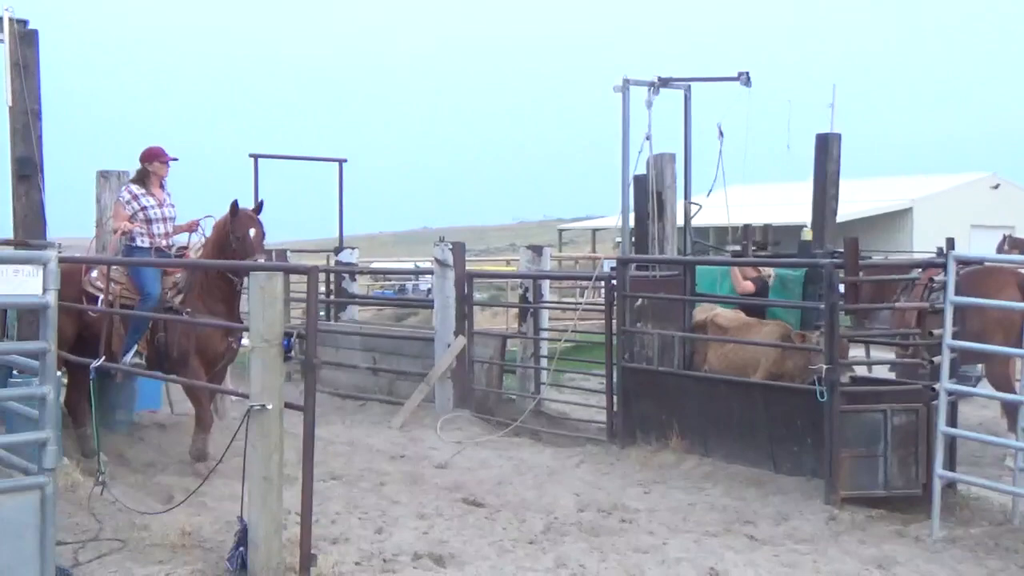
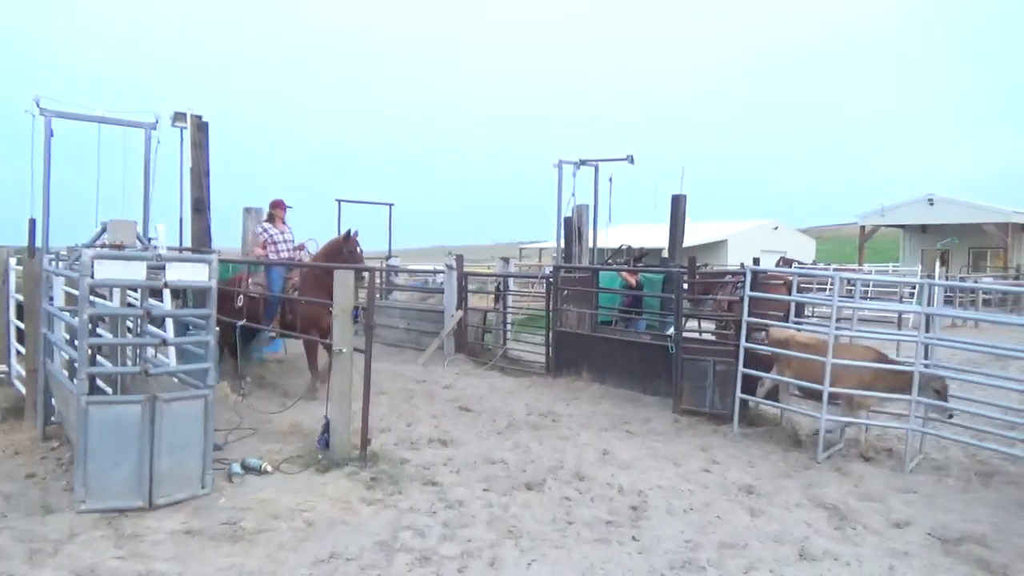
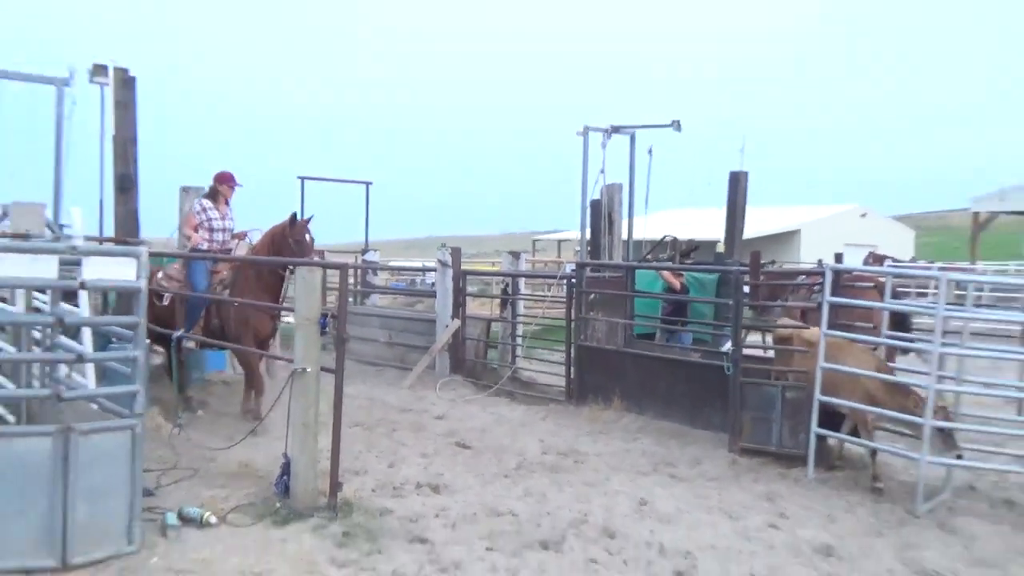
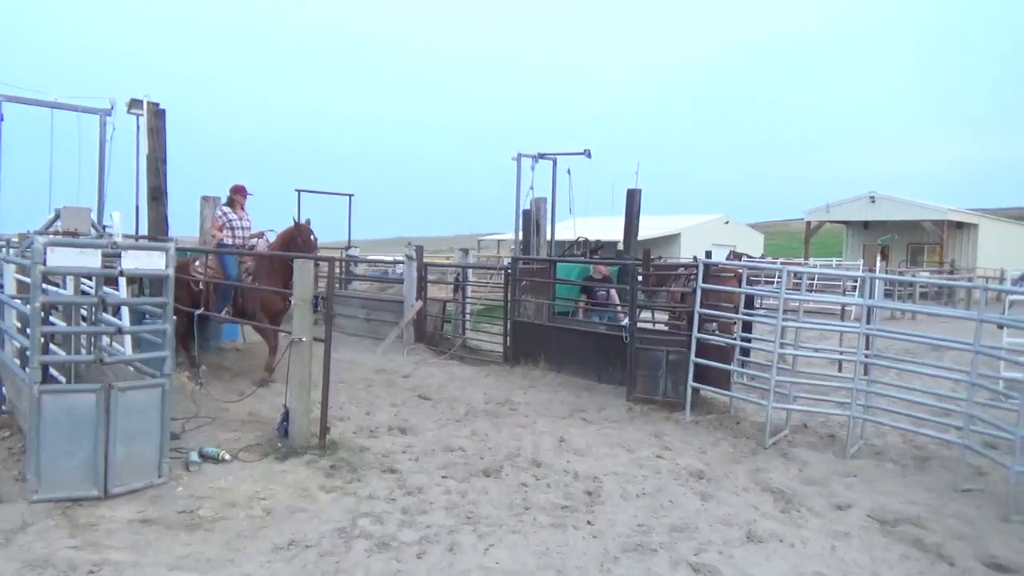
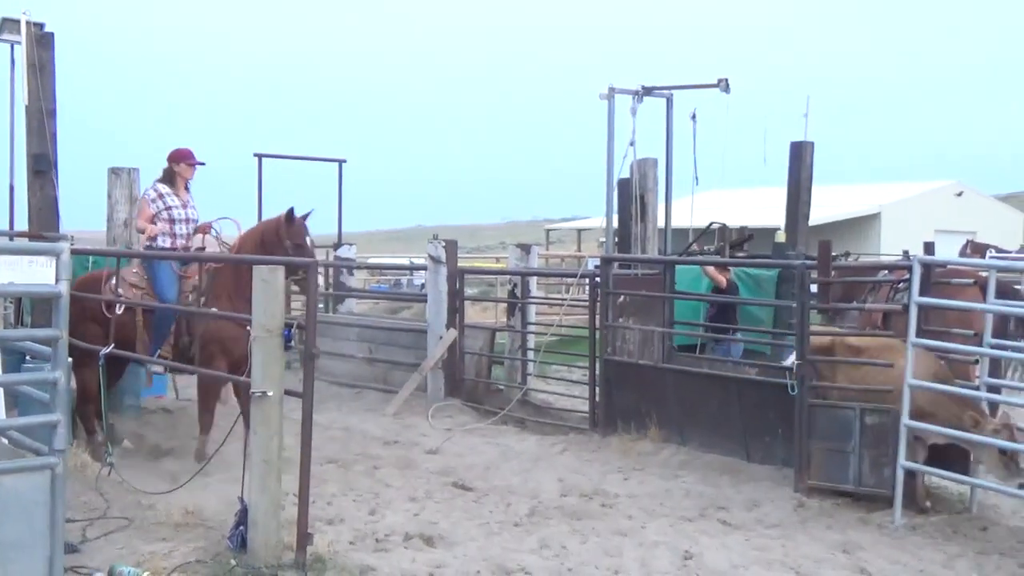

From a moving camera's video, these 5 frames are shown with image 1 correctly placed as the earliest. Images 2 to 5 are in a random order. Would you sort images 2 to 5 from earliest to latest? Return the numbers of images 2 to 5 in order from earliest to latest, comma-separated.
5, 3, 2, 4
